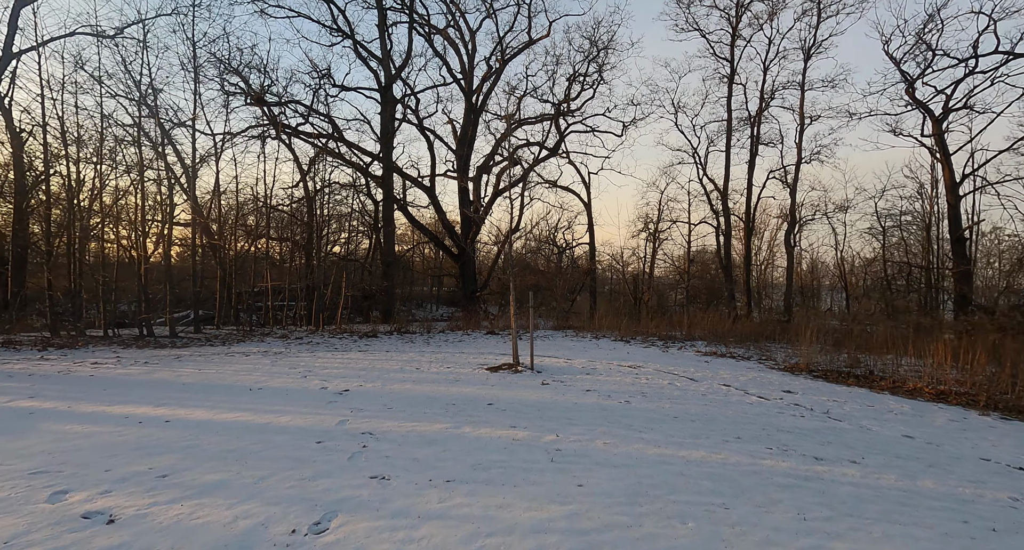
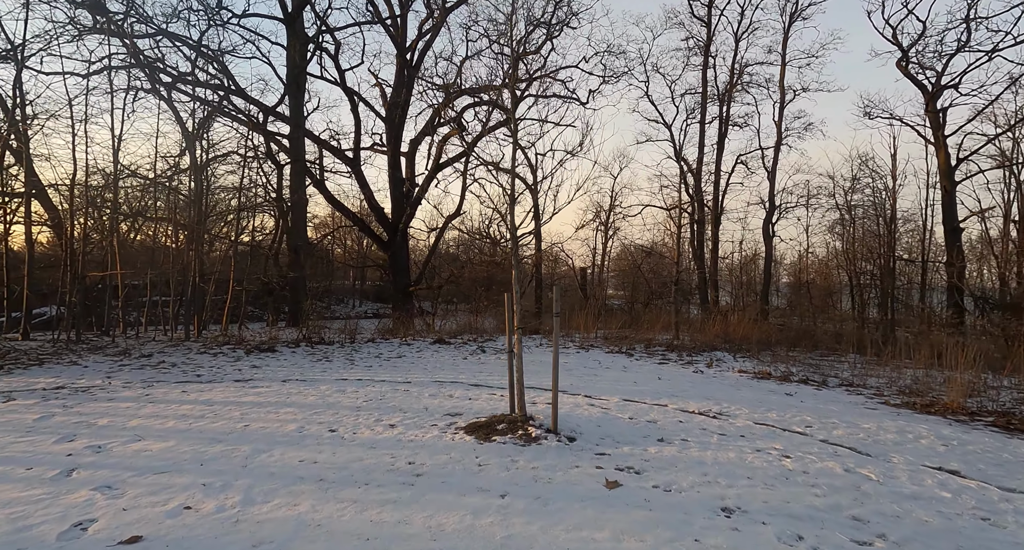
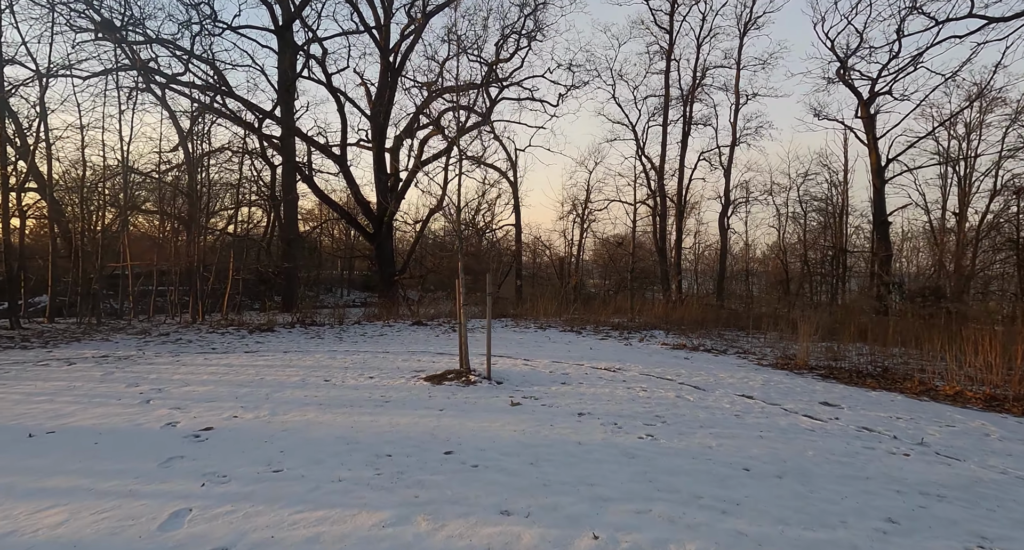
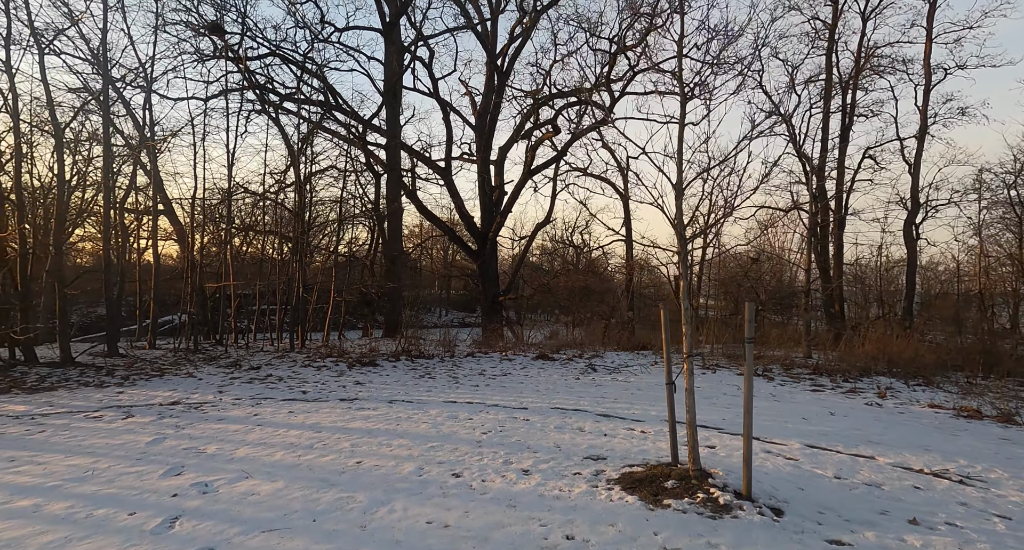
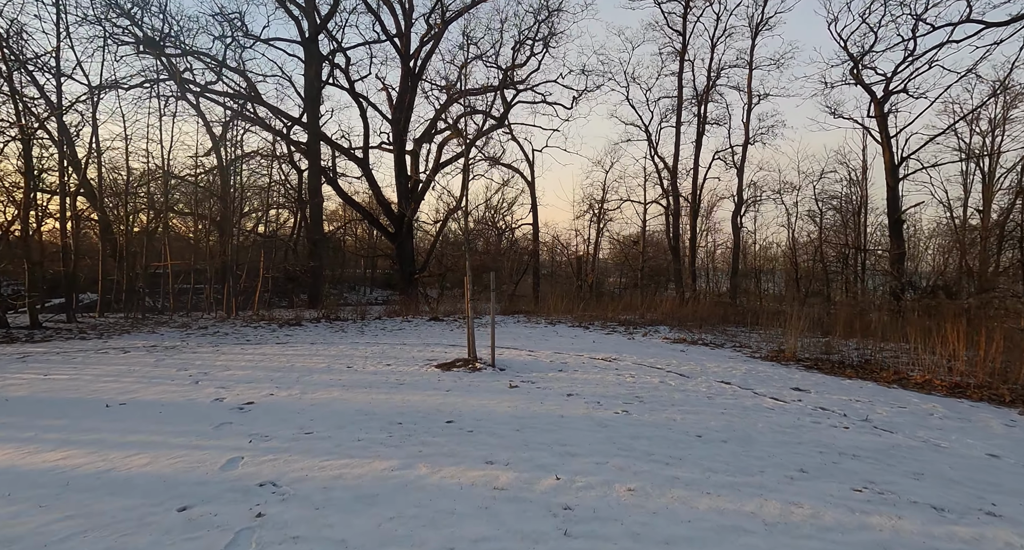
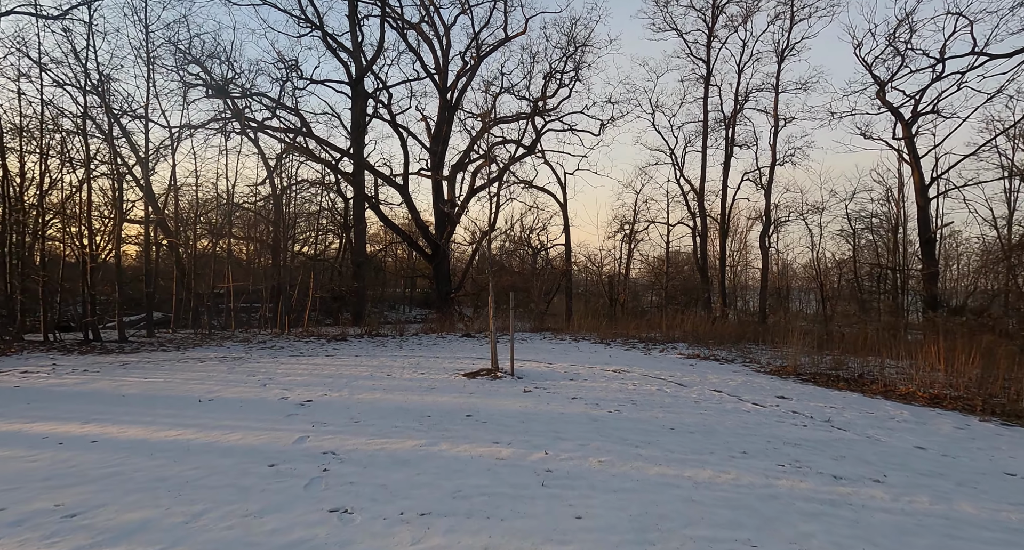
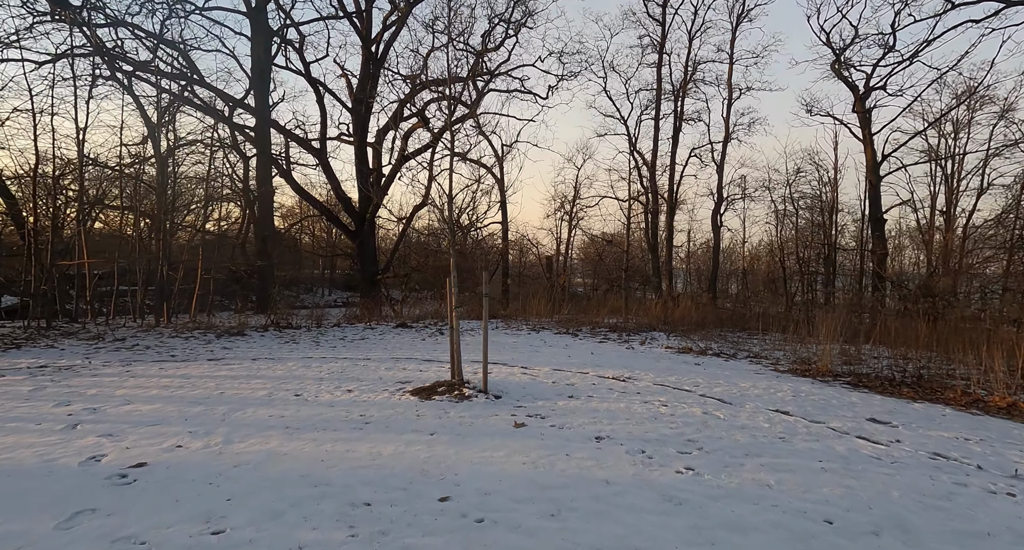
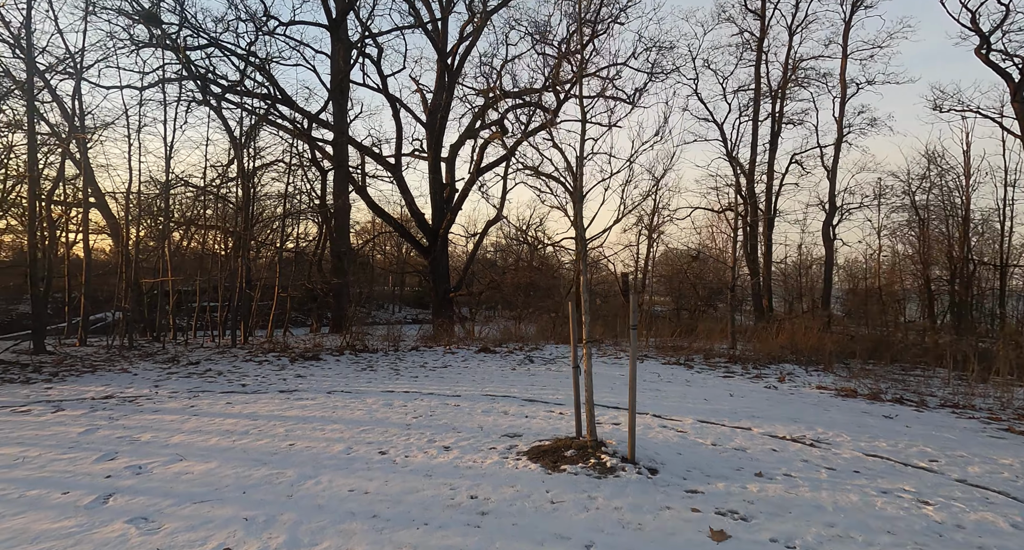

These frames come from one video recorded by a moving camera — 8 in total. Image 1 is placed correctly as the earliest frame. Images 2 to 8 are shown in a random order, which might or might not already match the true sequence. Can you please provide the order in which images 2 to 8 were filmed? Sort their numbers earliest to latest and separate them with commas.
6, 5, 3, 7, 2, 8, 4
